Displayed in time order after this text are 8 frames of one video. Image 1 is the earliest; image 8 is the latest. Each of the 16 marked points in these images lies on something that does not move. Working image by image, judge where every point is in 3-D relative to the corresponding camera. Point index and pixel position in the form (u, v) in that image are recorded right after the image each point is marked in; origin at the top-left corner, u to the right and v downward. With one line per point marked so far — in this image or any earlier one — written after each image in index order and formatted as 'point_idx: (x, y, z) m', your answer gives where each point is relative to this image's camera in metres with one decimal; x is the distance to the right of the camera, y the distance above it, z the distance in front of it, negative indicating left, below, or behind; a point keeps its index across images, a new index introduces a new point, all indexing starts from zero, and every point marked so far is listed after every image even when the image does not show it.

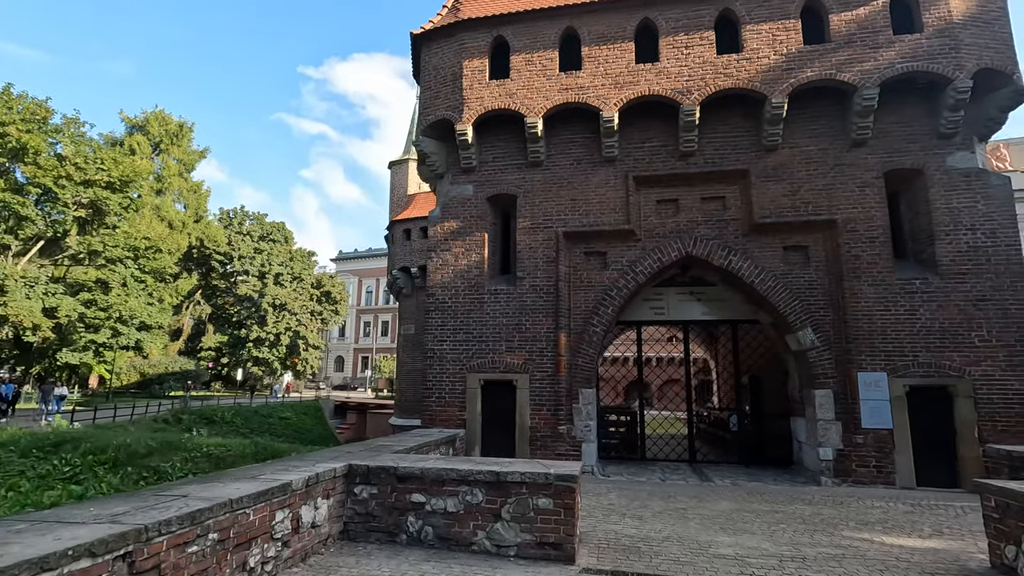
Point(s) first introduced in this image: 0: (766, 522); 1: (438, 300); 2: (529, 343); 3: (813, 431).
0: (+3.1, -2.8, +6.5) m
1: (-1.4, -0.2, +10.5) m
2: (+0.3, -1.0, +10.0) m
3: (+5.1, -2.4, +9.1) m
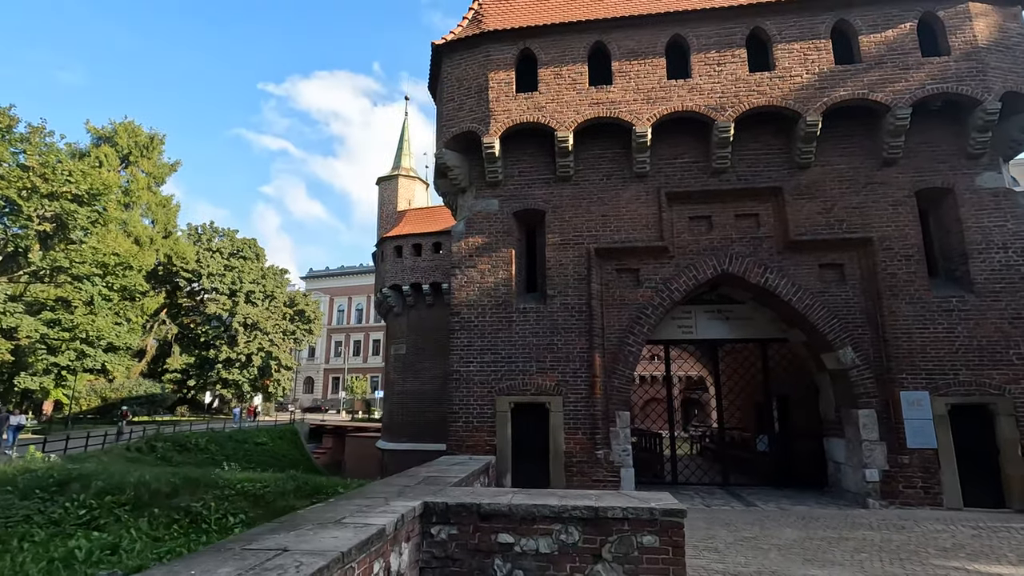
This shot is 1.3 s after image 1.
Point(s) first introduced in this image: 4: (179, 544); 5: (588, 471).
0: (+3.9, -3.1, +6.2) m
1: (-0.9, -0.6, +10.0) m
2: (+0.9, -1.4, +9.6) m
3: (+5.7, -2.7, +8.9) m
4: (-3.0, -2.3, +4.9) m
5: (+1.3, -3.1, +9.1) m
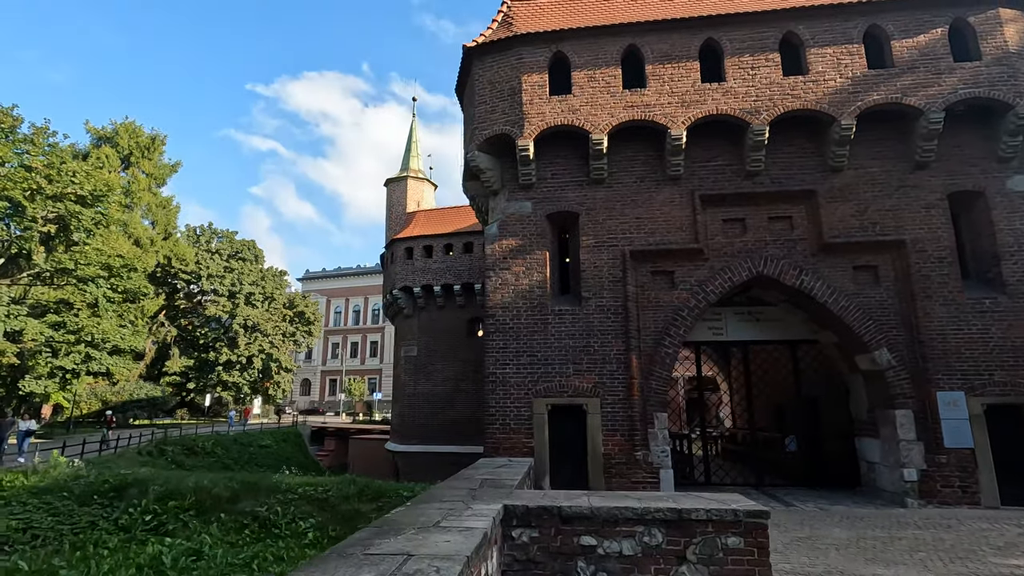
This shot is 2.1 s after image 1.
0: (+4.6, -3.1, +6.3) m
1: (-0.2, -0.6, +10.1) m
2: (+1.5, -1.4, +9.6) m
3: (+6.4, -2.7, +9.0) m
4: (-2.3, -2.4, +4.9) m
5: (+2.0, -3.2, +9.2) m
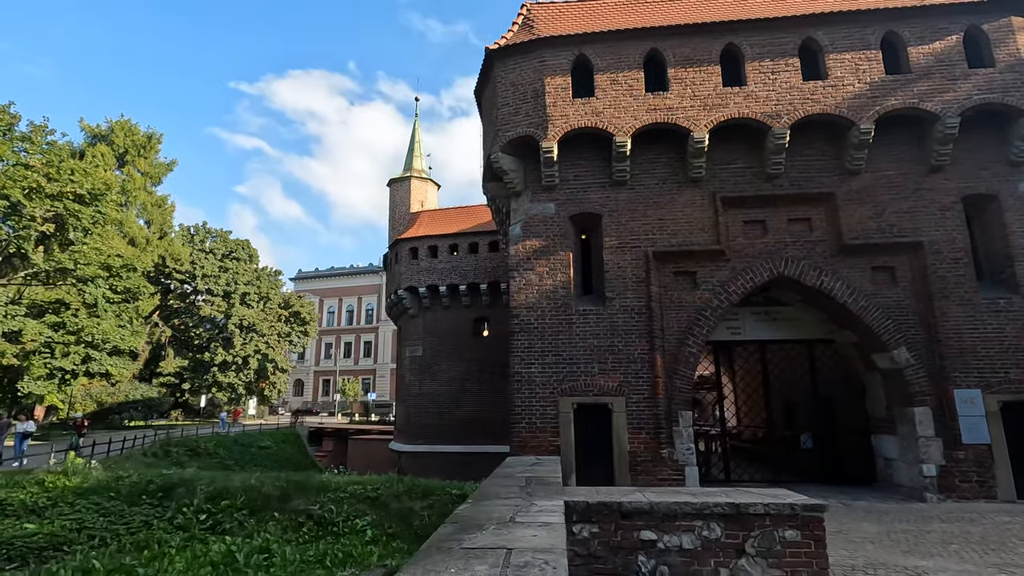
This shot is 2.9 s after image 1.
0: (+5.1, -3.1, +6.5) m
1: (+0.2, -0.6, +10.2) m
2: (+2.0, -1.4, +9.8) m
3: (+6.9, -2.8, +9.2) m
4: (-1.7, -2.4, +5.0) m
5: (+2.4, -3.2, +9.3) m
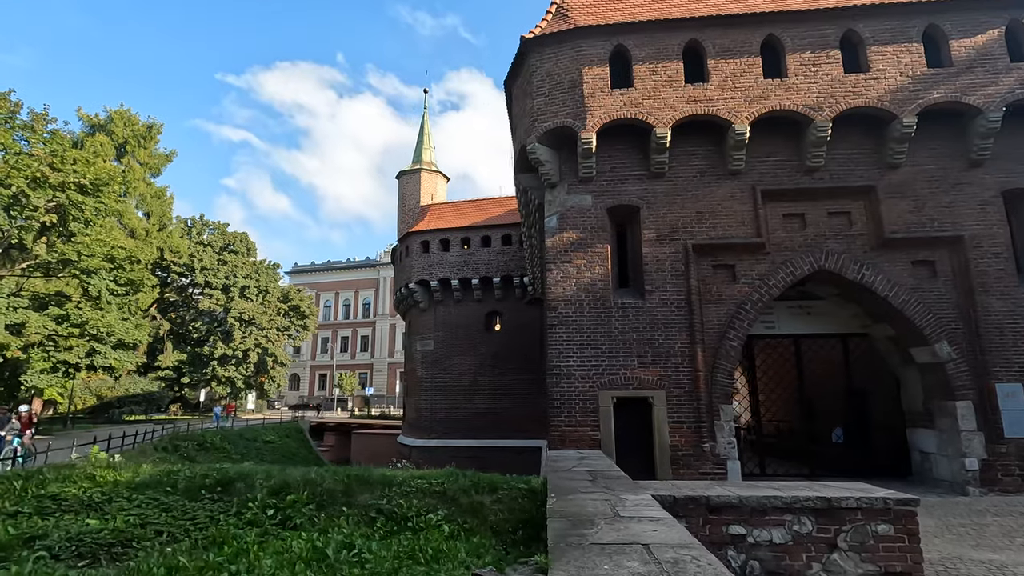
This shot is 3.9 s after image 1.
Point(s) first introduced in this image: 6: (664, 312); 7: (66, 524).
0: (+5.9, -3.0, +6.5) m
1: (+0.9, -0.5, +10.0) m
2: (+2.7, -1.3, +9.7) m
3: (+7.6, -2.7, +9.3) m
4: (-0.9, -2.3, +4.8) m
5: (+3.2, -3.0, +9.3) m
6: (+2.8, -0.4, +9.9) m
7: (-4.4, -2.3, +5.3) m
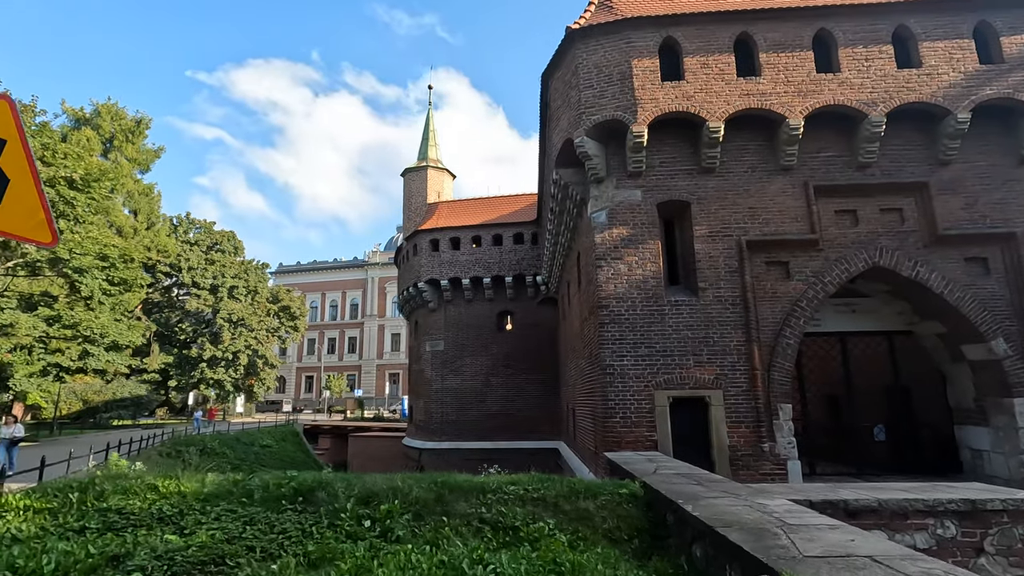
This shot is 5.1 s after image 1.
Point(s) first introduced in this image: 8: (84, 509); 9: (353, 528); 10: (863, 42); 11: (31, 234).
0: (+6.9, -3.0, +6.4) m
1: (+1.8, -0.4, +9.8) m
2: (+3.7, -1.2, +9.5) m
3: (+8.5, -2.6, +9.2) m
4: (+0.2, -2.2, +4.5) m
5: (+4.1, -3.0, +9.1) m
6: (+3.7, -0.4, +9.7) m
7: (-3.3, -2.3, +4.9) m
8: (-4.4, -2.3, +5.5) m
9: (-1.5, -2.3, +5.1) m
10: (+6.5, +4.6, +10.0) m
11: (-2.6, +0.3, +2.9) m
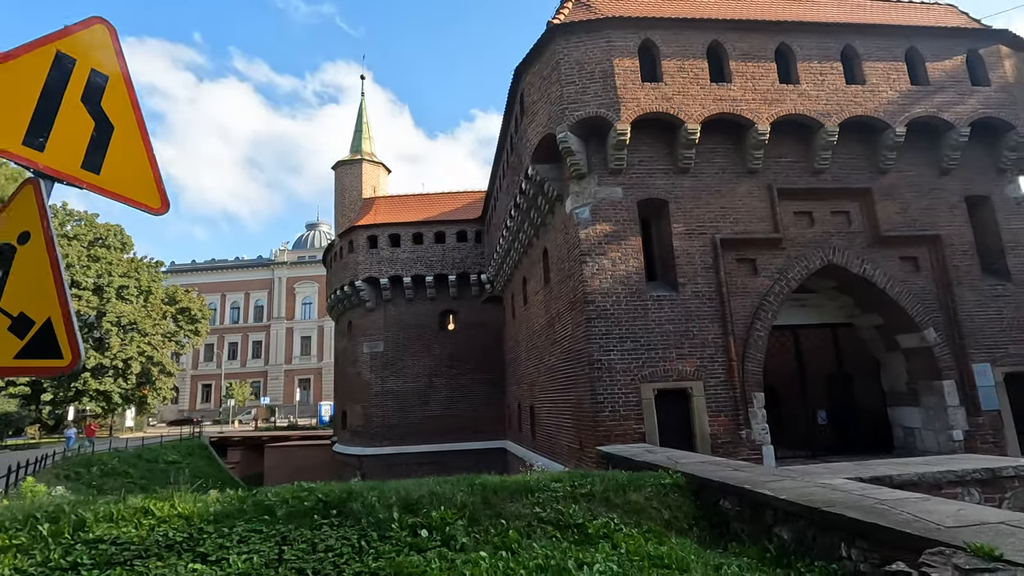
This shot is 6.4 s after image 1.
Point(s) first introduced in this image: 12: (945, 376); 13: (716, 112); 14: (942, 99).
0: (+7.2, -2.9, +7.4) m
1: (+1.6, -0.3, +9.9) m
2: (+3.4, -1.1, +9.9) m
3: (+8.3, -2.5, +10.4) m
4: (+0.8, -2.1, +4.4) m
5: (+3.9, -2.9, +9.5) m
6: (+3.5, -0.3, +10.1) m
7: (-2.6, -2.2, +4.1) m
8: (-3.8, -2.2, +4.5) m
9: (-0.9, -2.2, +4.6) m
10: (+6.2, +4.7, +10.9) m
11: (-1.6, +0.4, +2.3) m
12: (+8.3, -1.7, +10.4) m
13: (+3.9, +3.4, +10.3) m
14: (+8.7, +3.9, +10.9) m
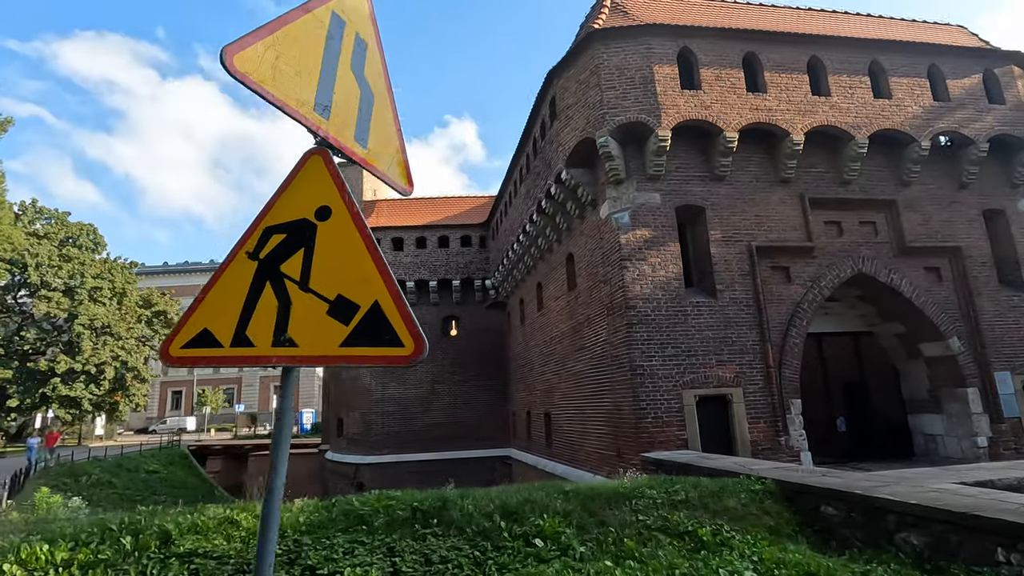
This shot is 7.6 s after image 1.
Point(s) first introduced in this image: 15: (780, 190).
0: (+8.0, -3.0, +7.6) m
1: (+2.3, -0.4, +9.8) m
2: (+4.2, -1.3, +9.9) m
3: (+8.9, -2.7, +10.7) m
4: (+1.8, -2.1, +4.2) m
5: (+4.7, -3.0, +9.6) m
6: (+4.2, -0.4, +10.1) m
7: (-1.6, -2.1, +3.8) m
8: (-2.8, -2.1, +4.2) m
9: (+0.1, -2.2, +4.4) m
10: (+6.9, +4.5, +11.1) m
11: (-0.4, +0.4, +2.1) m
12: (+9.0, -1.9, +10.6) m
13: (+4.7, +3.2, +10.4) m
14: (+9.5, +3.6, +11.3) m
15: (+5.4, +2.0, +10.8) m
